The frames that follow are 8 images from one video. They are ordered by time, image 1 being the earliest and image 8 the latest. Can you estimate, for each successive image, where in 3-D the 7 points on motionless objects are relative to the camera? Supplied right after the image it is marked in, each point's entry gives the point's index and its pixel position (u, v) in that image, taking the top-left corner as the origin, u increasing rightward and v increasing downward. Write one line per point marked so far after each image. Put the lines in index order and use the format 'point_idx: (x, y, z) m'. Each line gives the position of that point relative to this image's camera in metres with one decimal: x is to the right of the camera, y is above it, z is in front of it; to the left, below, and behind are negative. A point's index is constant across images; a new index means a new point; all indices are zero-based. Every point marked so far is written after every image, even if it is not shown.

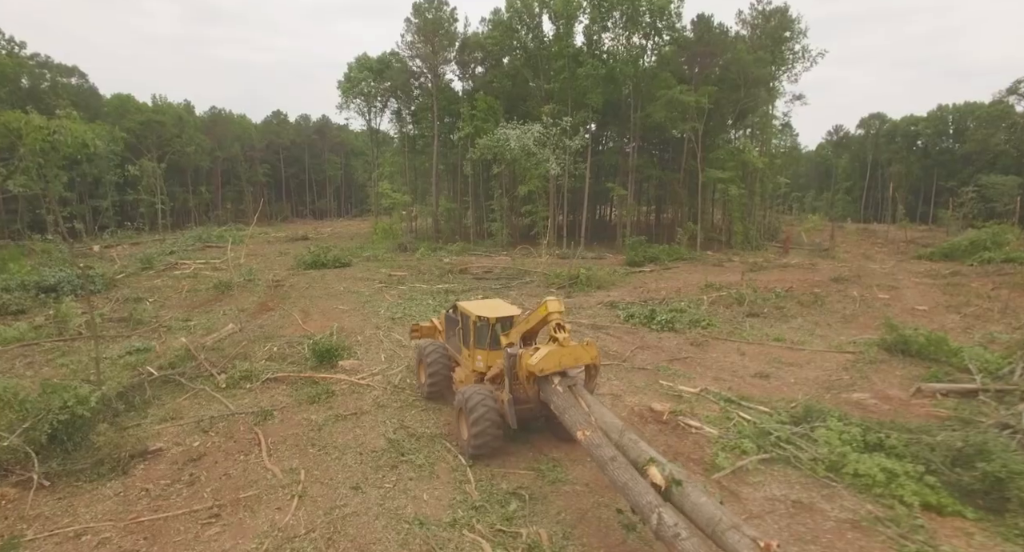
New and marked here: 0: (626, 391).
0: (+2.0, -2.0, +8.8) m
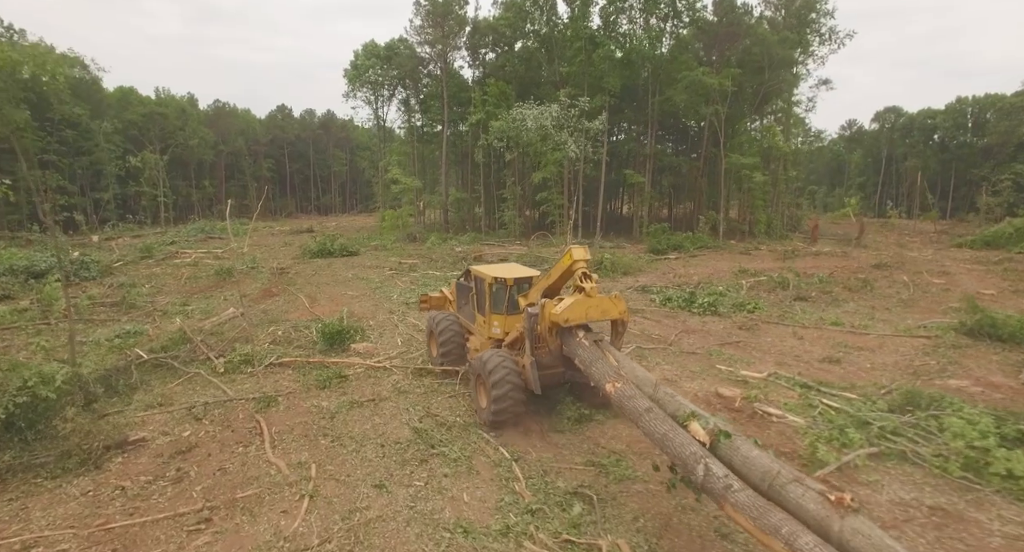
0: (+2.6, -1.5, +7.6) m
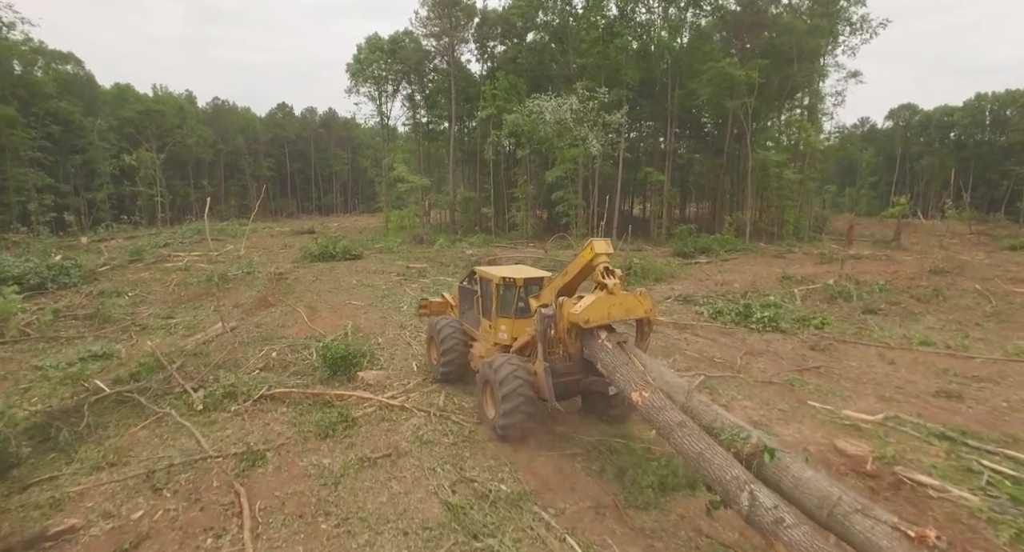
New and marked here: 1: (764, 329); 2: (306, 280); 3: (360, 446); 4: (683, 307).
0: (+3.2, -1.7, +6.1) m
1: (+5.1, -1.1, +10.2) m
2: (-7.2, -0.1, +17.5) m
3: (-1.7, -1.9, +5.6) m
4: (+4.1, -0.7, +12.1) m
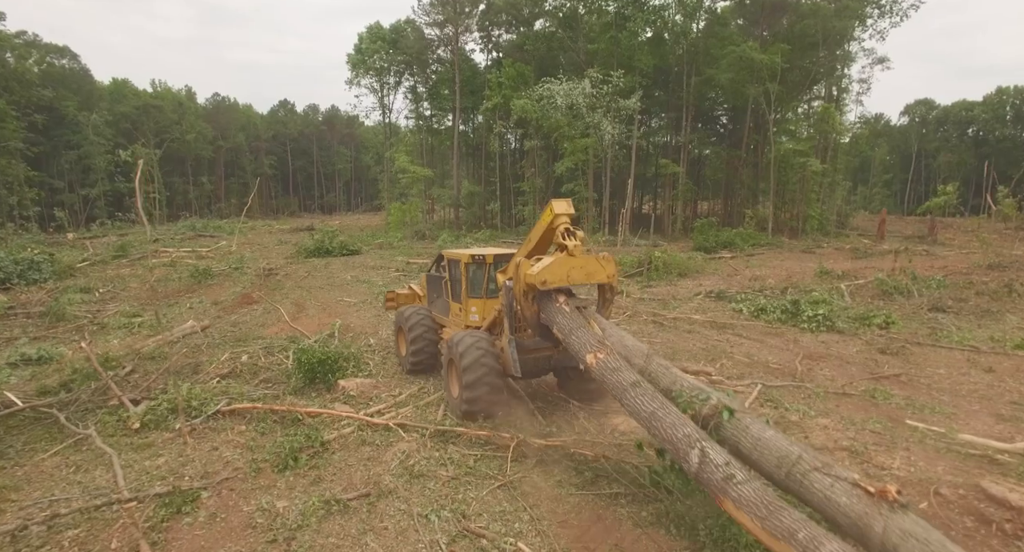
0: (+3.4, -1.6, +4.7) m
1: (+5.3, -0.9, +8.7) m
2: (-6.9, 0.0, +16.1) m
3: (-1.5, -1.7, +4.2) m
4: (+4.3, -0.6, +10.6) m
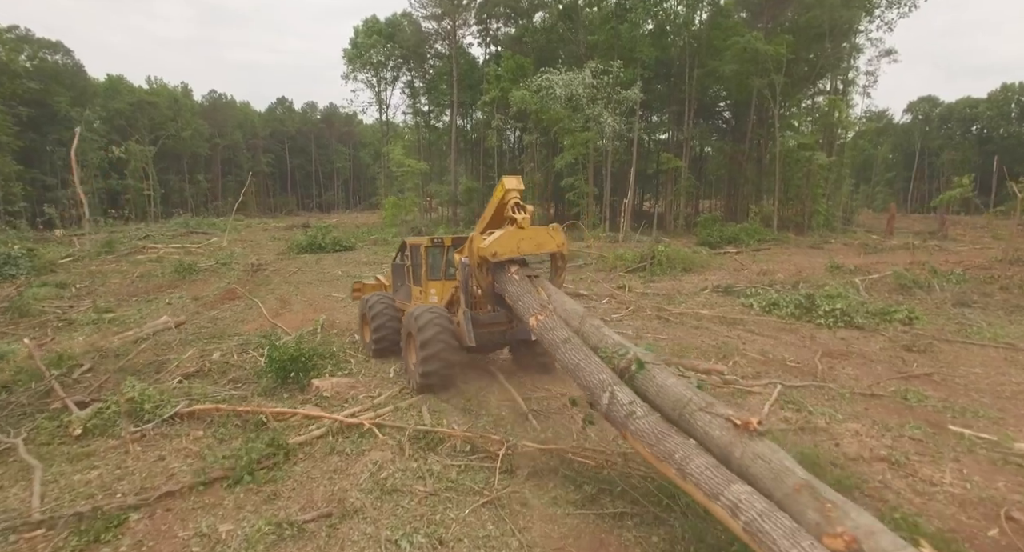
0: (+3.3, -1.5, +4.1) m
1: (+5.2, -0.8, +8.1) m
2: (-7.0, +0.1, +15.5) m
3: (-1.6, -1.6, +3.6) m
4: (+4.3, -0.5, +10.0) m
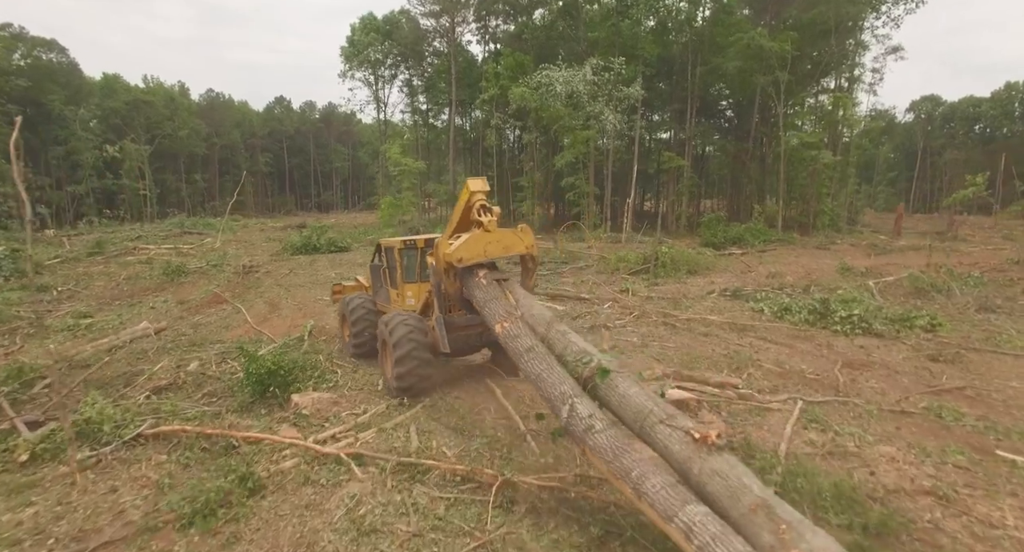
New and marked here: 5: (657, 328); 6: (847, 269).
0: (+3.2, -1.5, +3.6) m
1: (+5.2, -0.8, +7.7) m
2: (-7.0, +0.1, +15.1) m
3: (-1.7, -1.7, +3.1) m
4: (+4.2, -0.5, +9.6) m
5: (+2.4, -0.8, +8.2) m
6: (+8.4, +0.2, +12.6) m
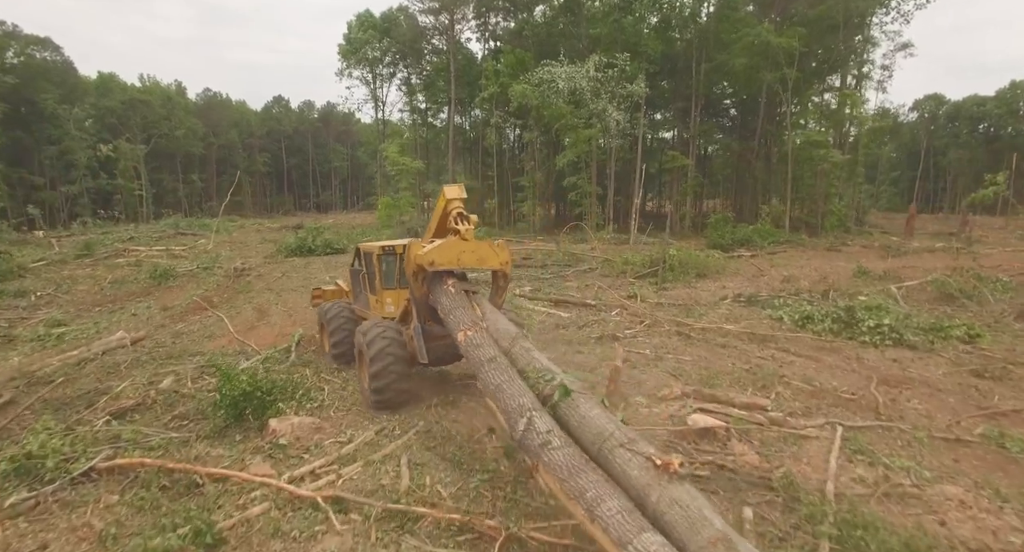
0: (+3.3, -1.6, +3.0) m
1: (+5.3, -0.9, +7.1) m
2: (-7.0, 0.0, +14.5) m
3: (-1.6, -1.7, +2.6) m
4: (+4.3, -0.6, +9.0) m
5: (+2.4, -0.9, +7.7) m
6: (+8.4, +0.1, +12.0) m
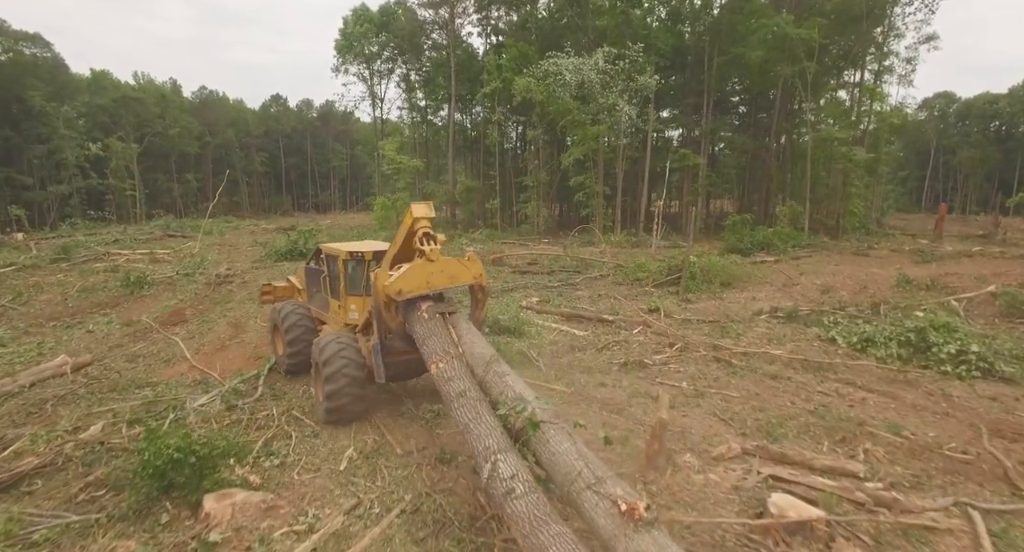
0: (+3.4, -1.8, +1.8) m
1: (+5.4, -1.1, +5.9) m
2: (-6.9, -0.2, +13.3) m
3: (-1.5, -2.0, +1.4) m
4: (+4.4, -0.8, +7.8) m
5: (+2.5, -1.1, +6.5) m
6: (+8.5, -0.1, +10.8) m
